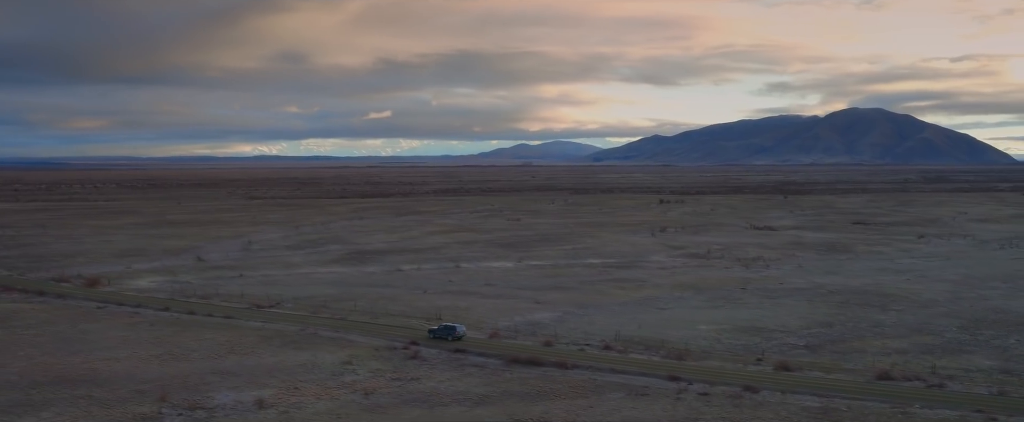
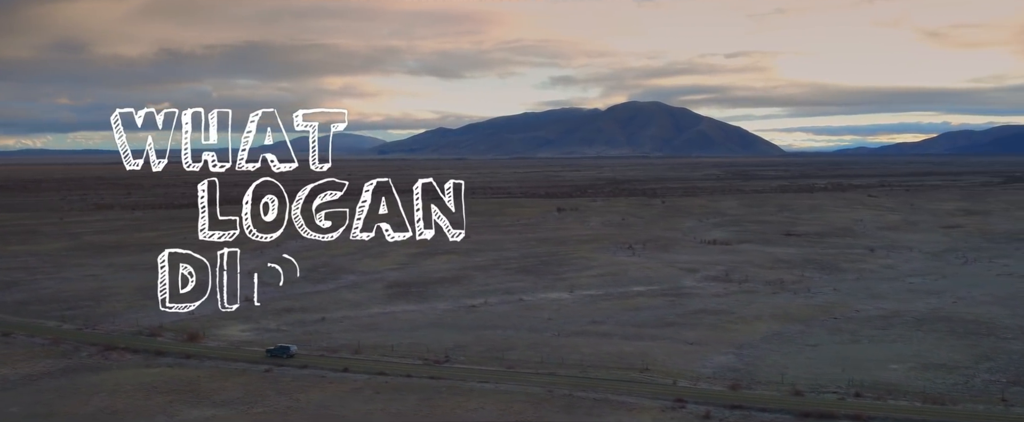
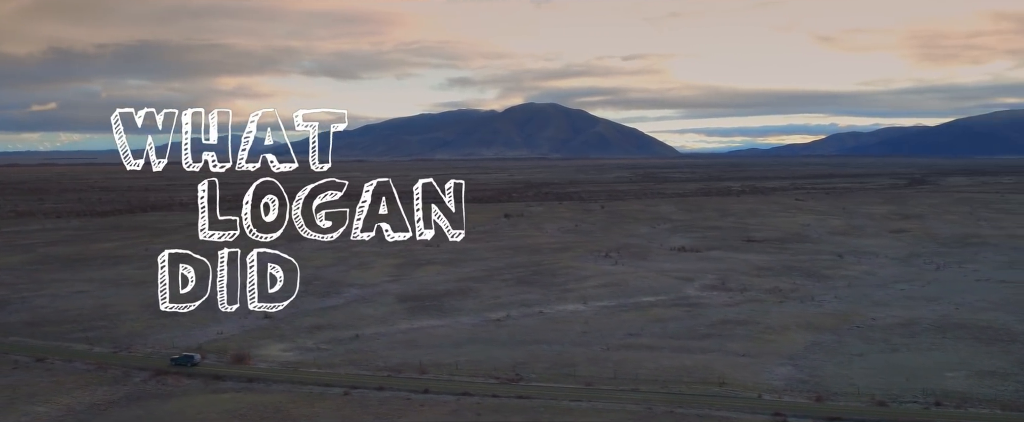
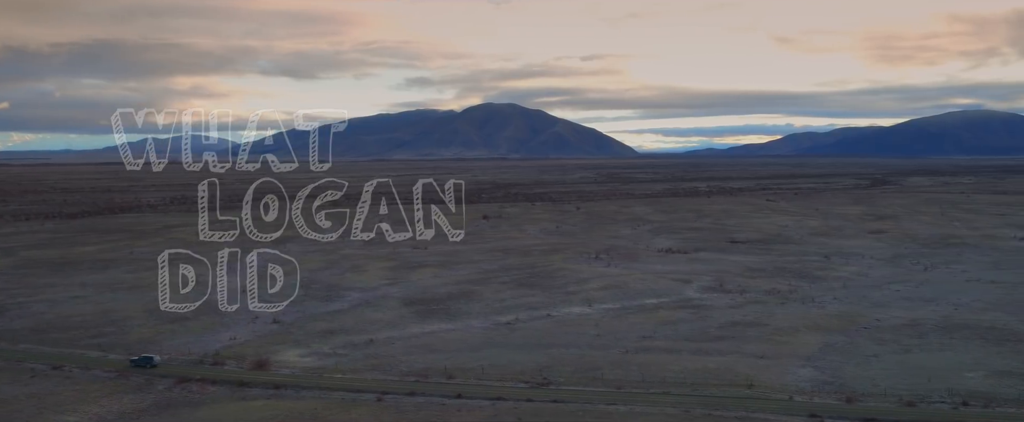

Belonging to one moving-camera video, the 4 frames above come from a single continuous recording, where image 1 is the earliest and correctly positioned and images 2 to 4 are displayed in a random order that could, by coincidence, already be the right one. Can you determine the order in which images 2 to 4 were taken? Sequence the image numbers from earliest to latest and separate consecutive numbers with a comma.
2, 3, 4
